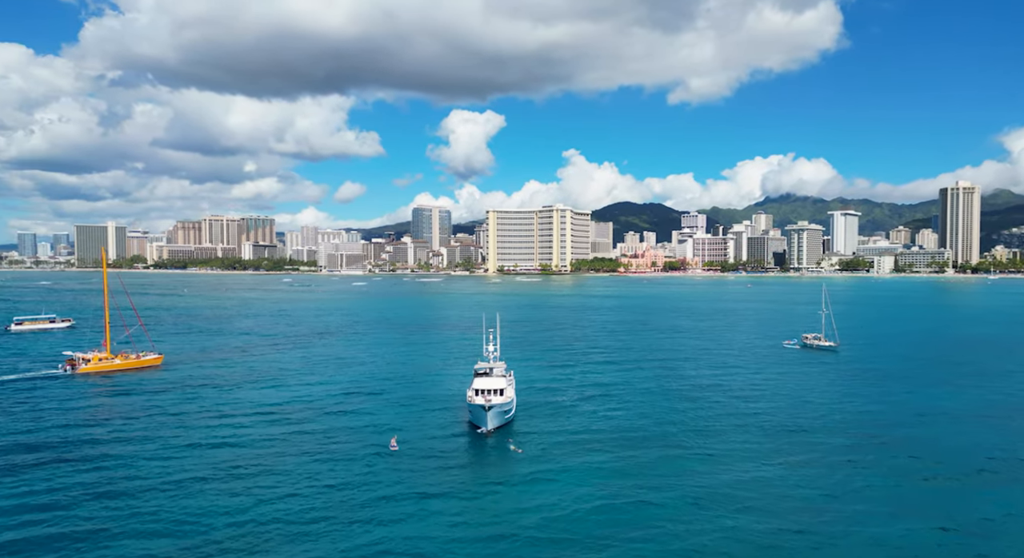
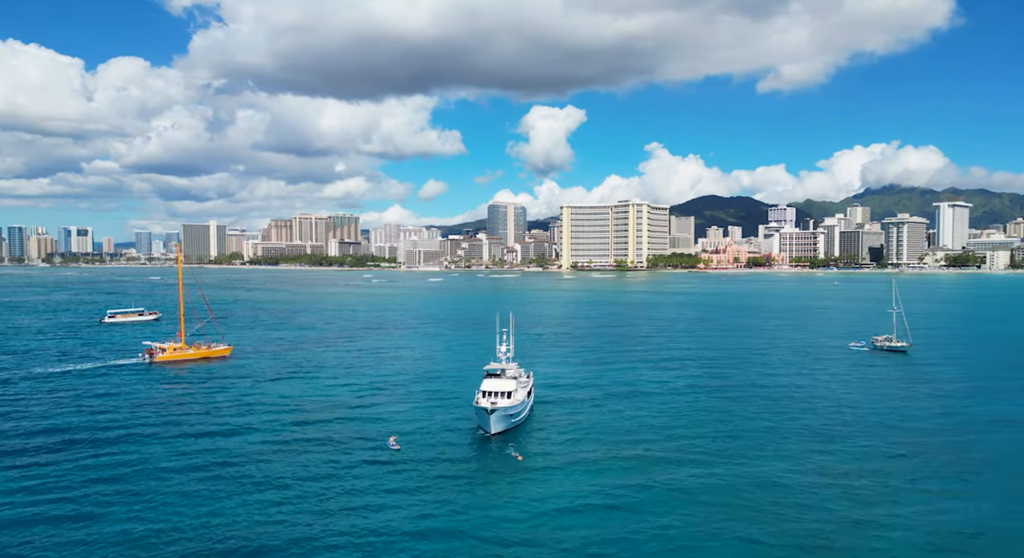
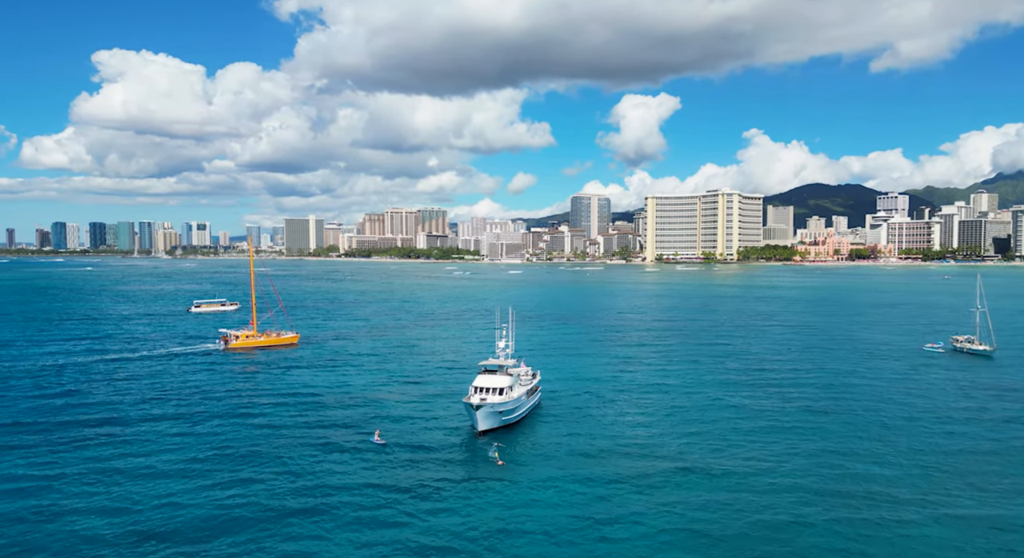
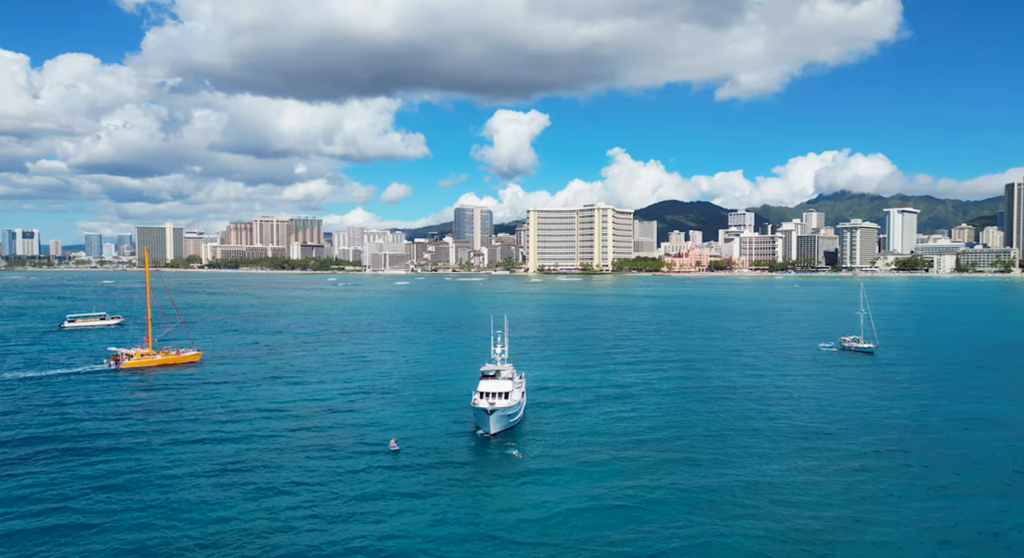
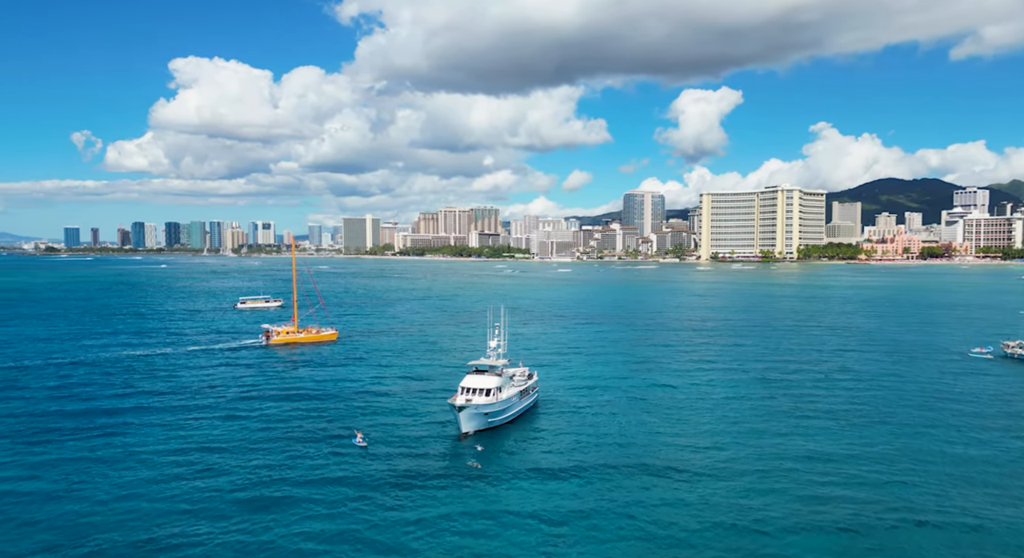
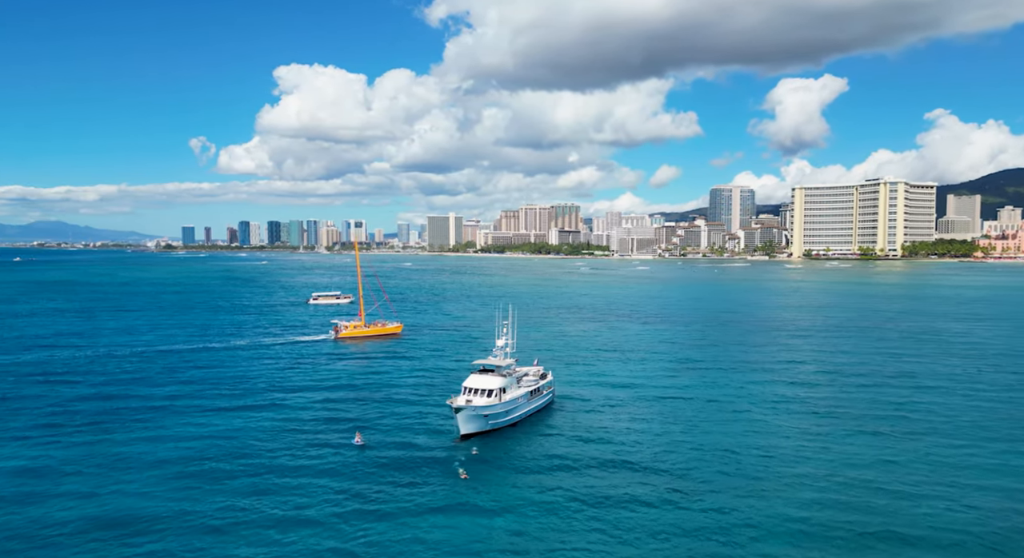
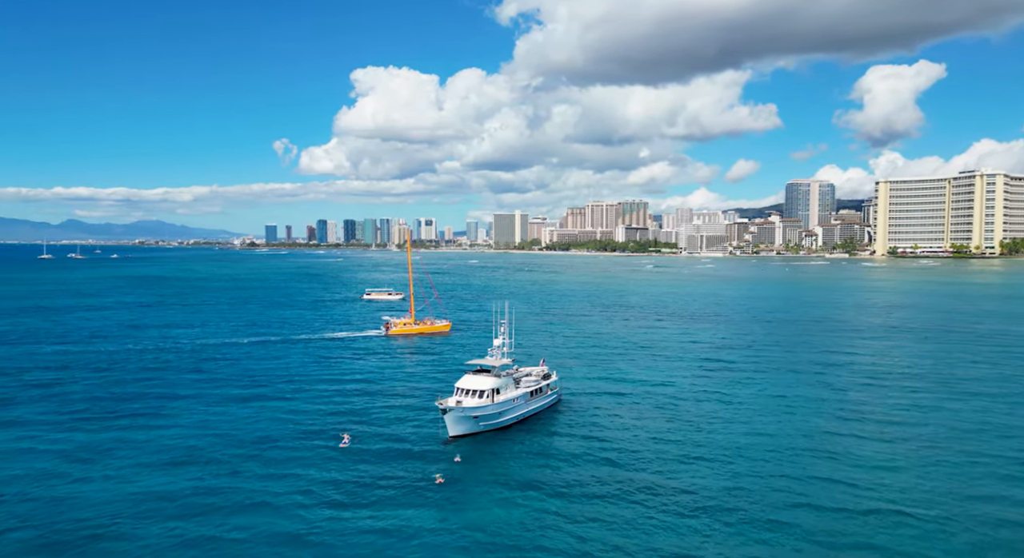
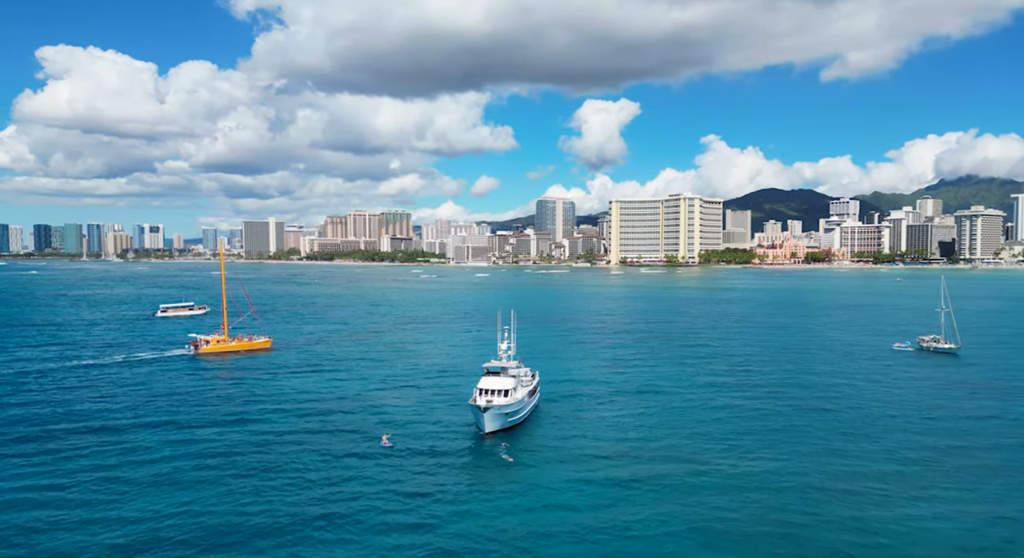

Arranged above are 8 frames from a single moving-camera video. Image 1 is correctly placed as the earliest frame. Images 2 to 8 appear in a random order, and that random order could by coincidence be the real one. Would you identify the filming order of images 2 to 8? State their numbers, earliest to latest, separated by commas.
4, 2, 8, 3, 5, 6, 7
